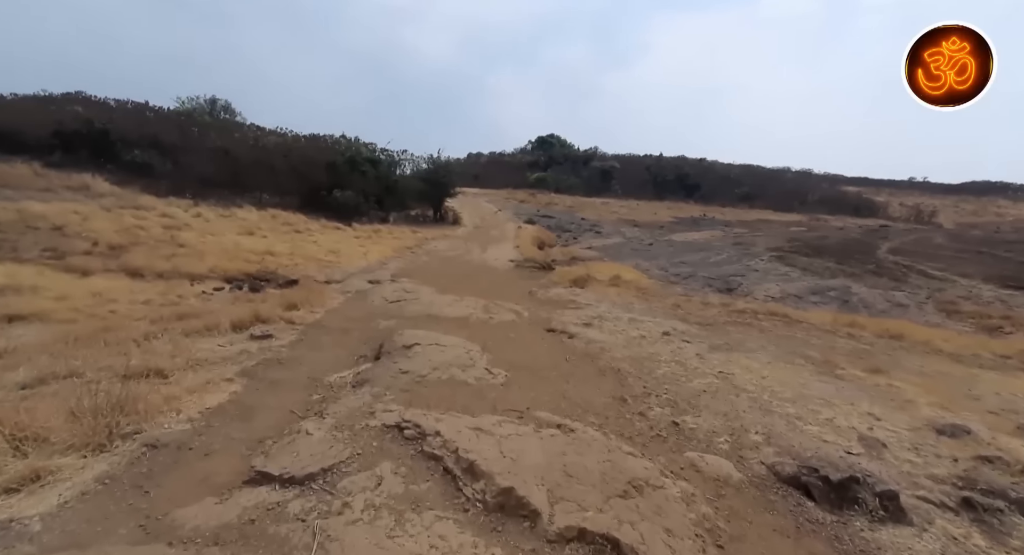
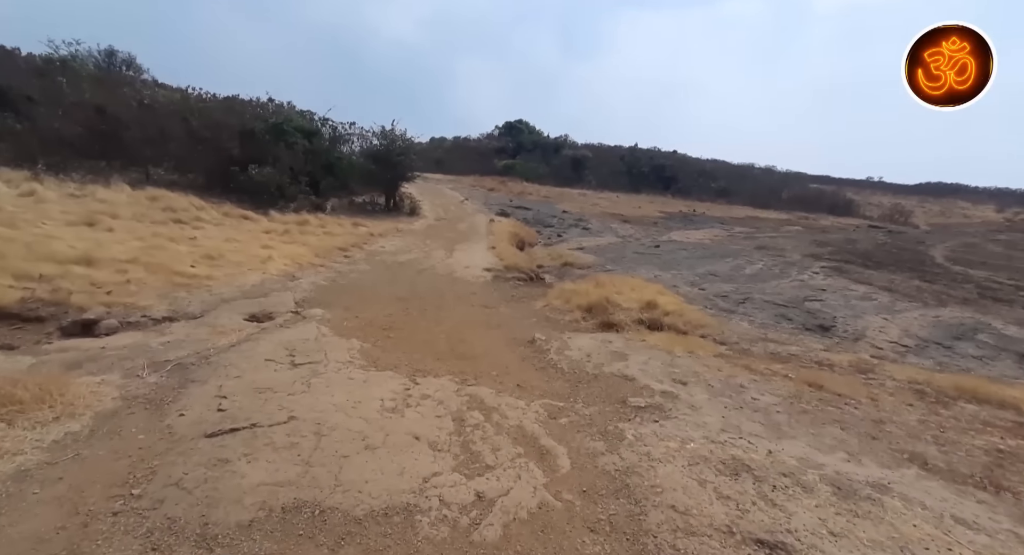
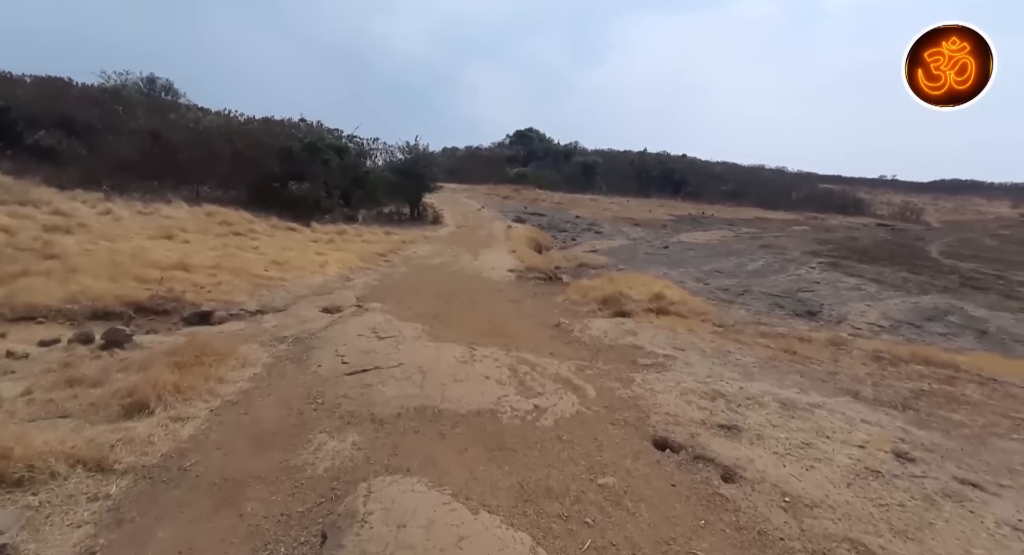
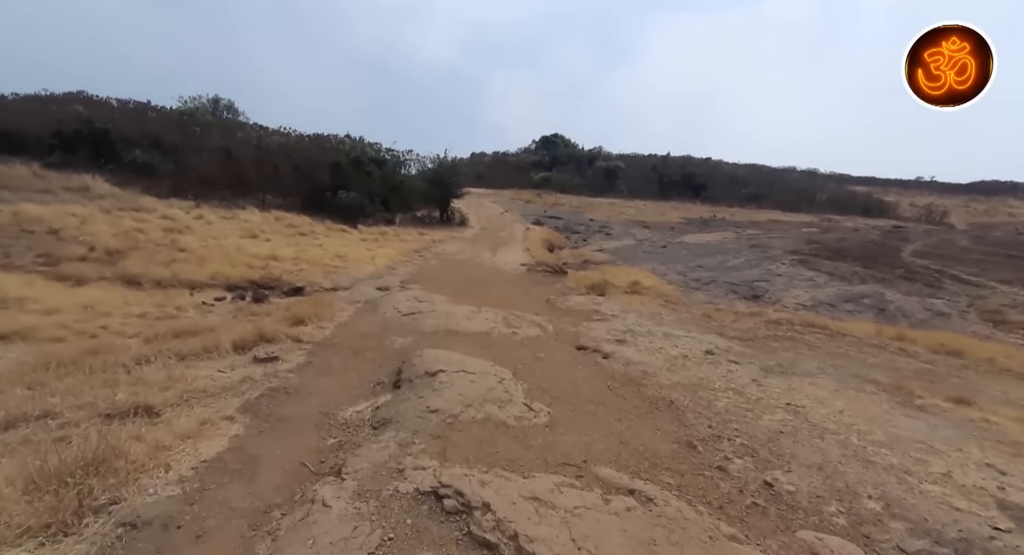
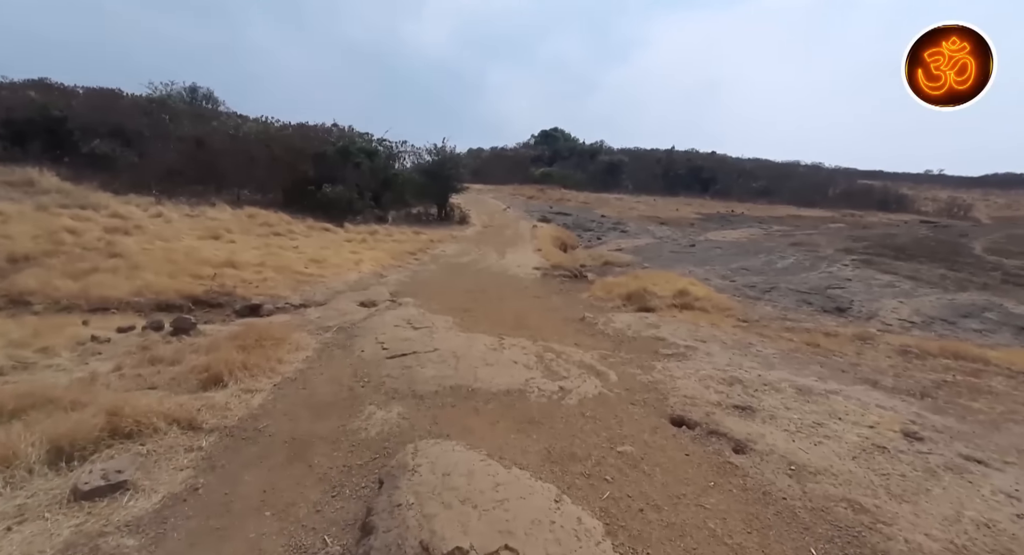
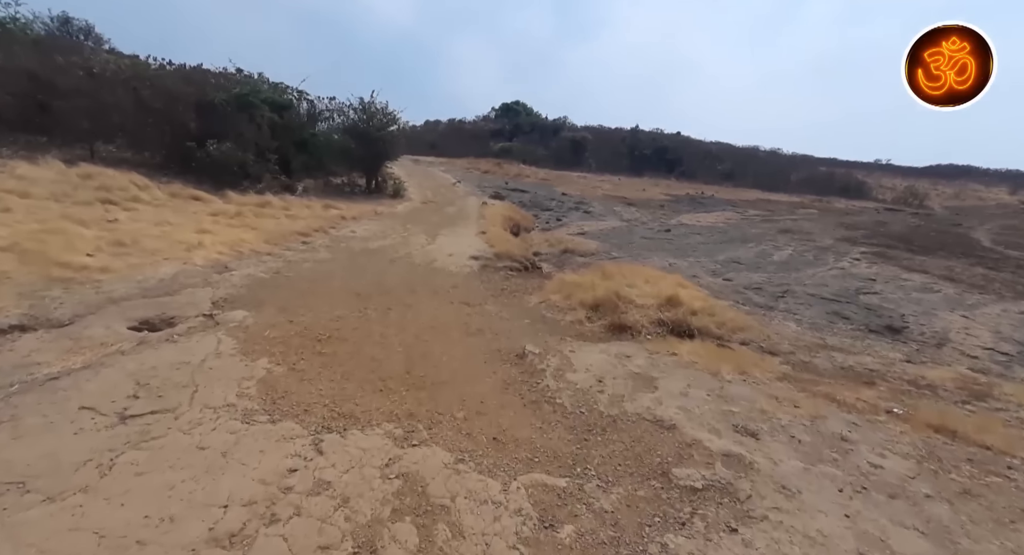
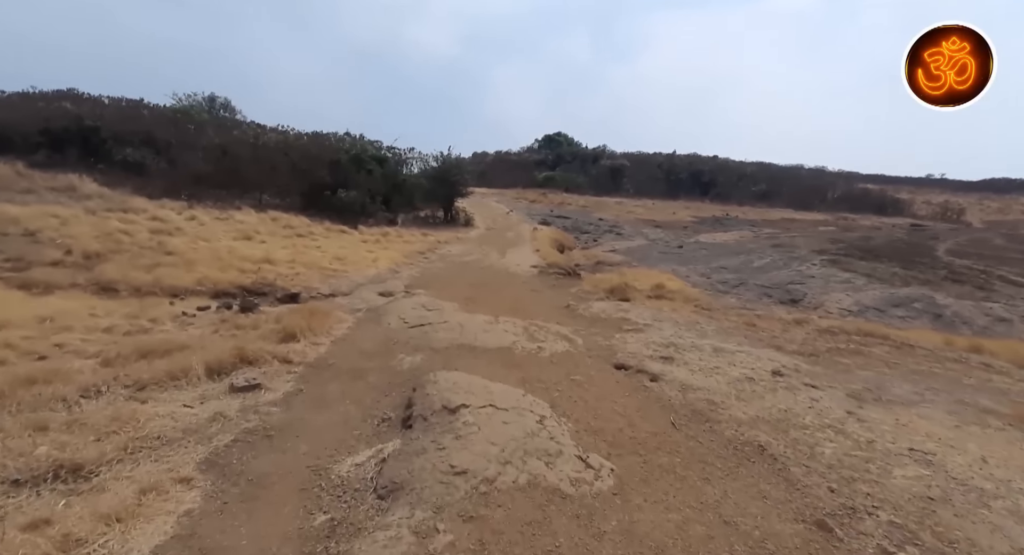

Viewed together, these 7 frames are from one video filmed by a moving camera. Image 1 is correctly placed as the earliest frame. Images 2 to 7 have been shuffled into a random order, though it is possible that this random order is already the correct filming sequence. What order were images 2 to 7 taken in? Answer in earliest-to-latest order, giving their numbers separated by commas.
4, 7, 5, 3, 2, 6
